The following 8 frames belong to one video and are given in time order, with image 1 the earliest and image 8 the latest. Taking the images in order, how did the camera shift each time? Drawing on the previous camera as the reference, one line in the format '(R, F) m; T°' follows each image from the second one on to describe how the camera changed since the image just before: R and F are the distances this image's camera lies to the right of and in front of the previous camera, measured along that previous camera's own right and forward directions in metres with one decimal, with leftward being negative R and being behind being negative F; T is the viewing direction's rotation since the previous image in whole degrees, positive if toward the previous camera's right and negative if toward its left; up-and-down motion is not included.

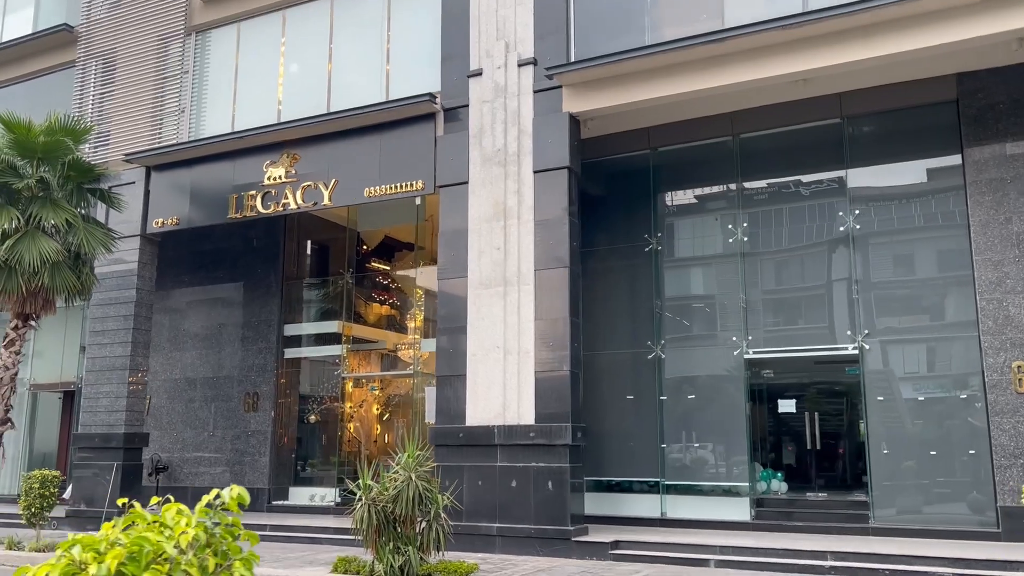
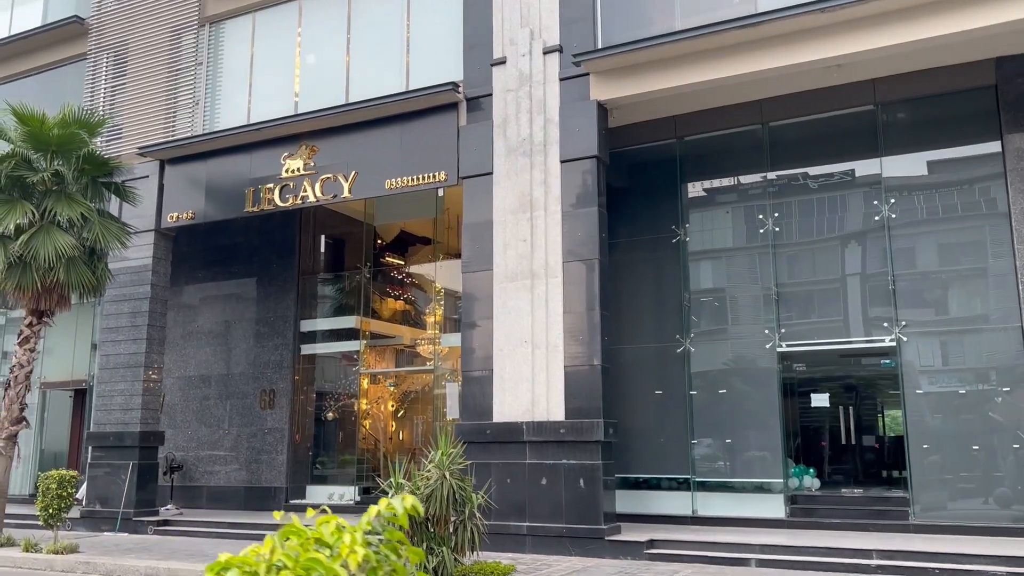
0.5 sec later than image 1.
(-0.4, +0.3) m; 0°
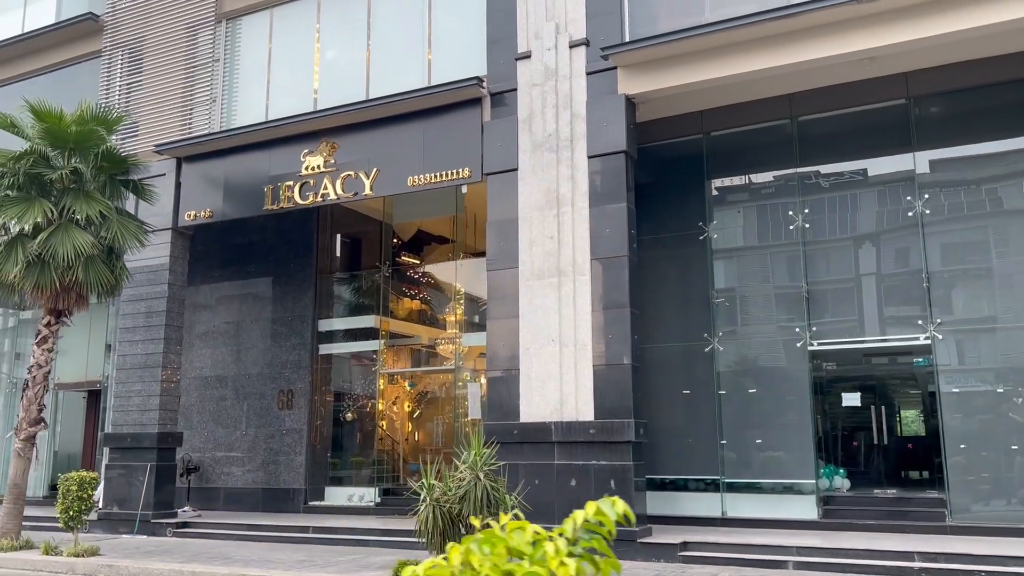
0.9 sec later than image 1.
(-0.3, +0.2) m; 0°
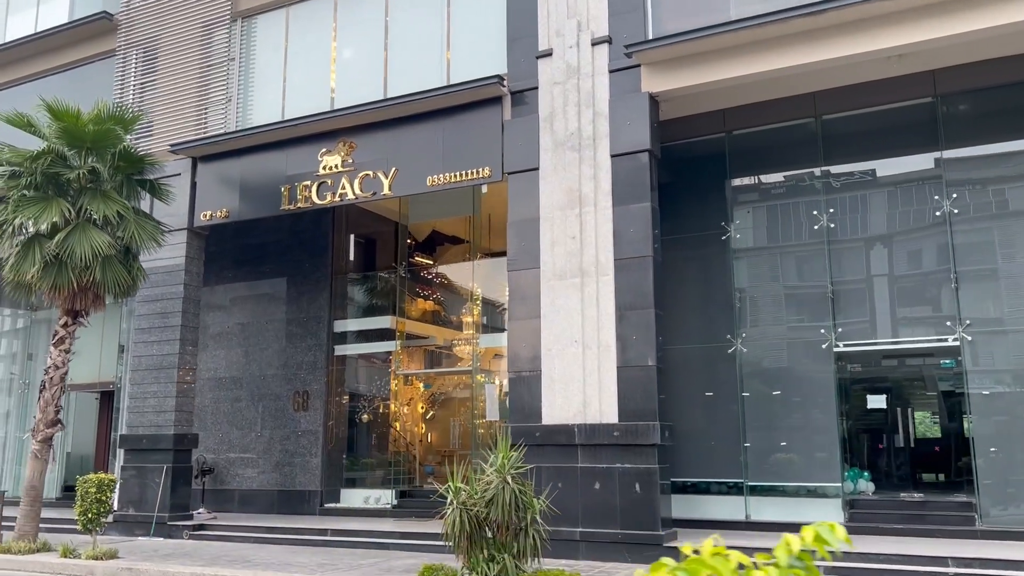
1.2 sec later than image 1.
(-0.2, +0.1) m; 0°
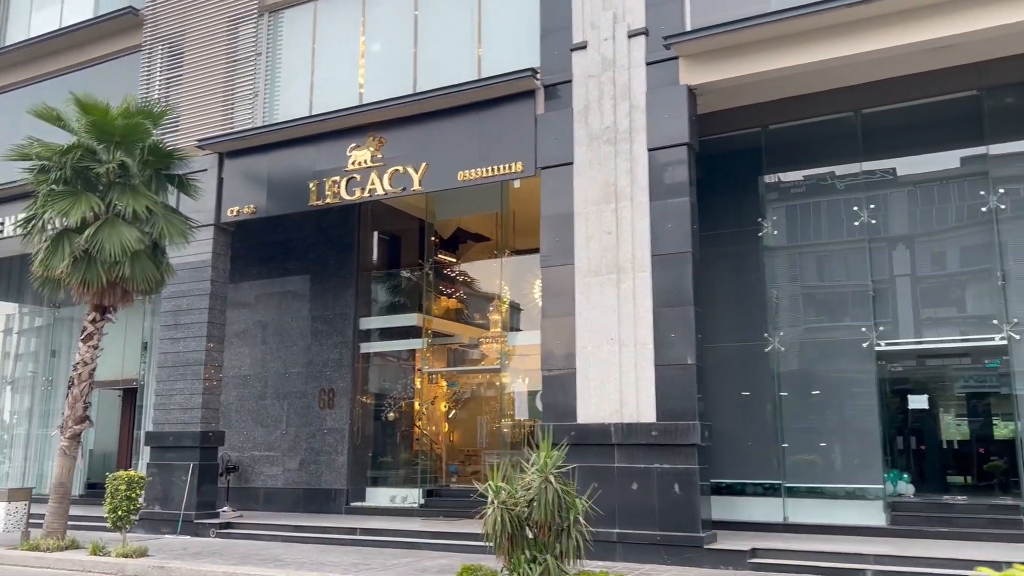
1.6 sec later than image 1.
(-0.3, +0.2) m; -1°
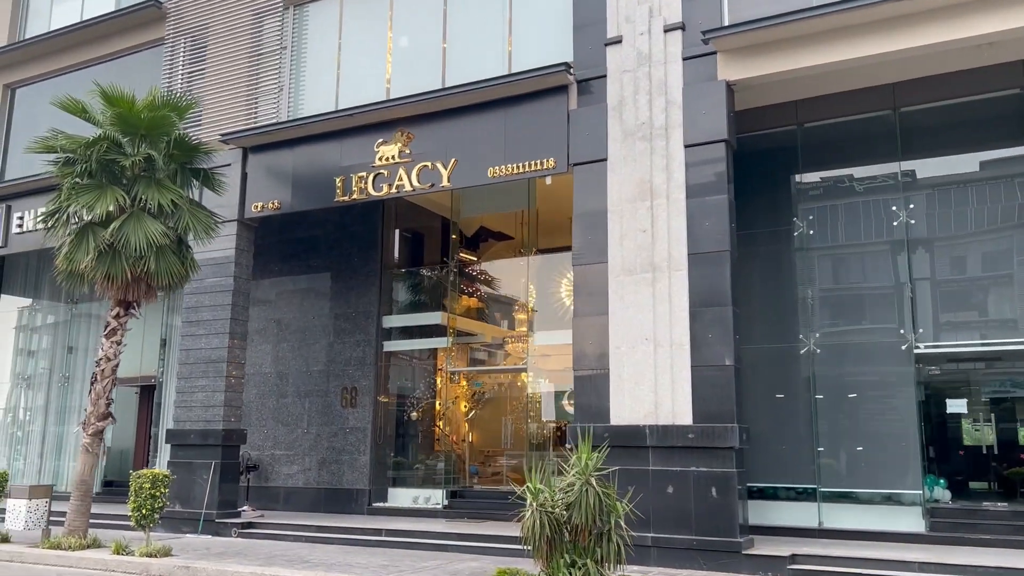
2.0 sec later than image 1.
(-0.3, +0.2) m; -1°
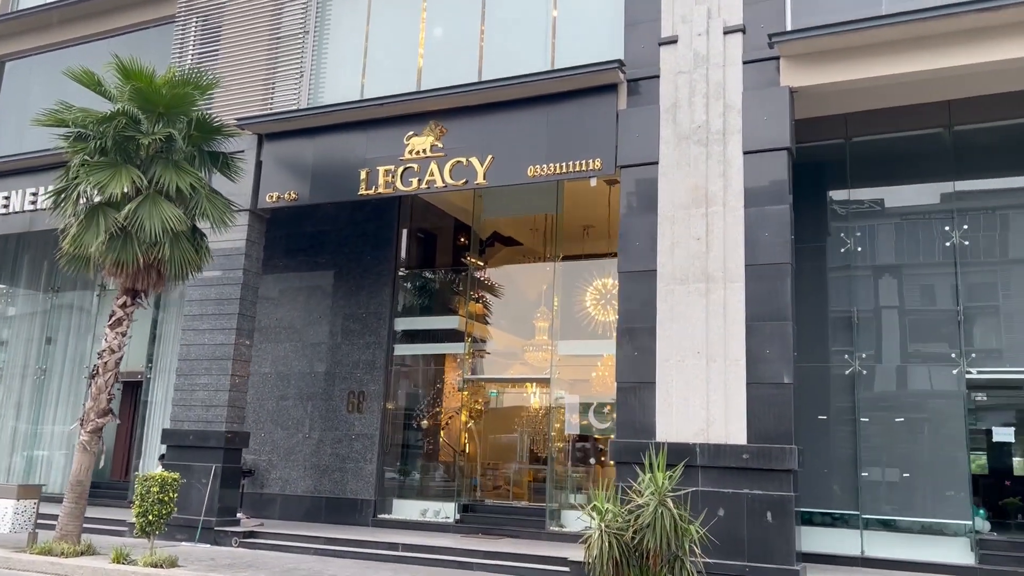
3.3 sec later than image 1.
(-1.0, +0.6) m; +2°
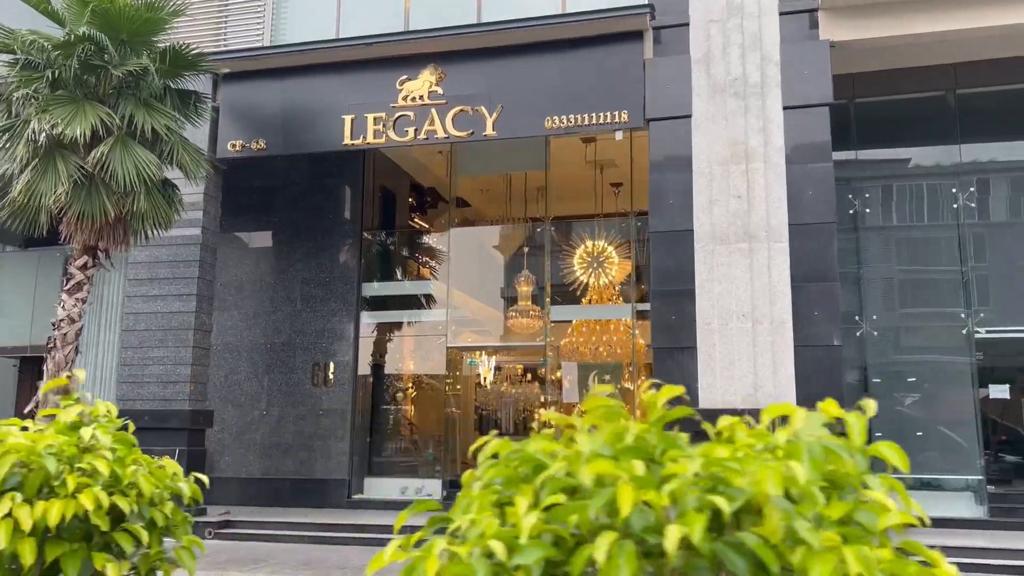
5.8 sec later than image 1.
(-1.9, +0.9) m; +10°
